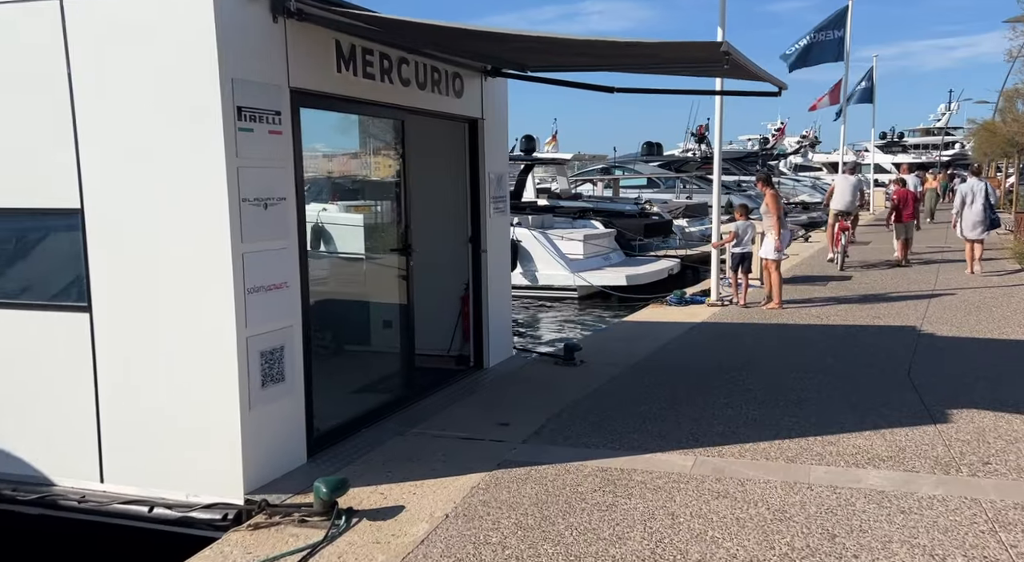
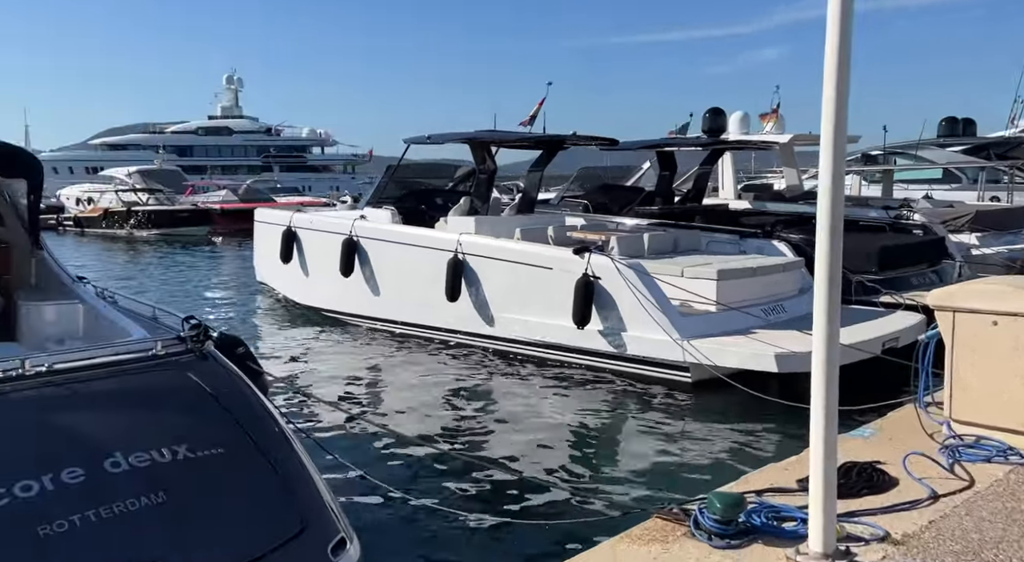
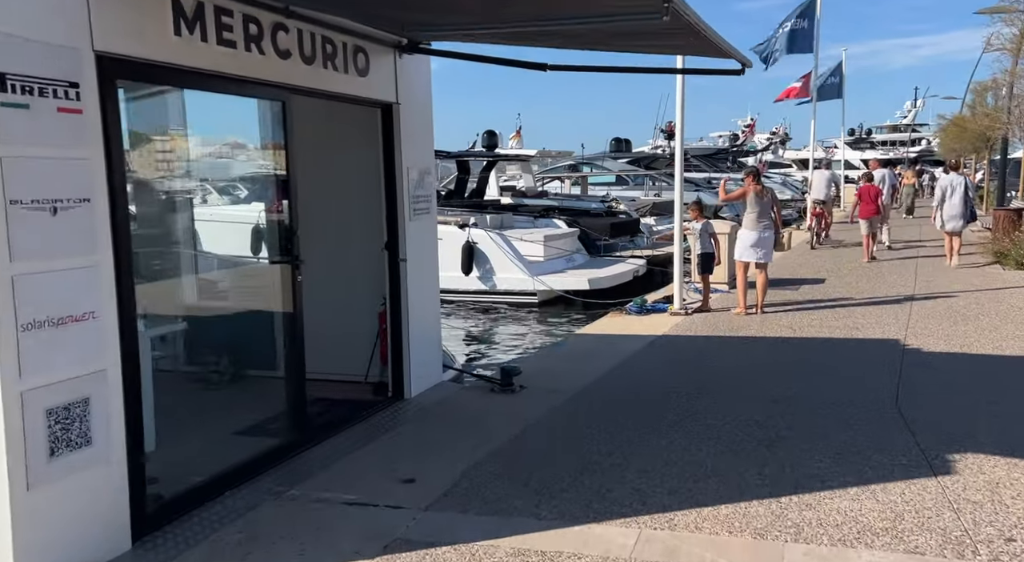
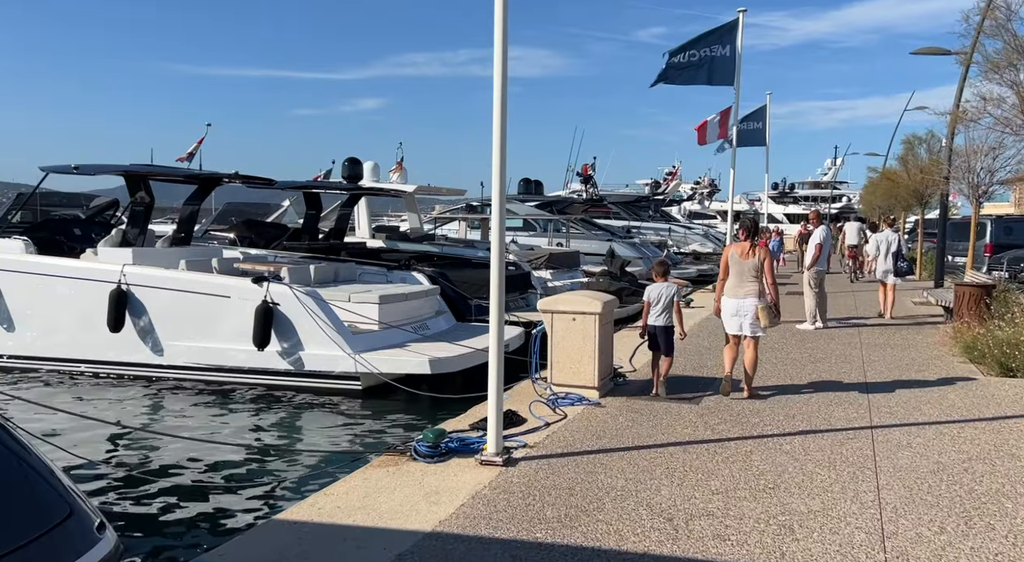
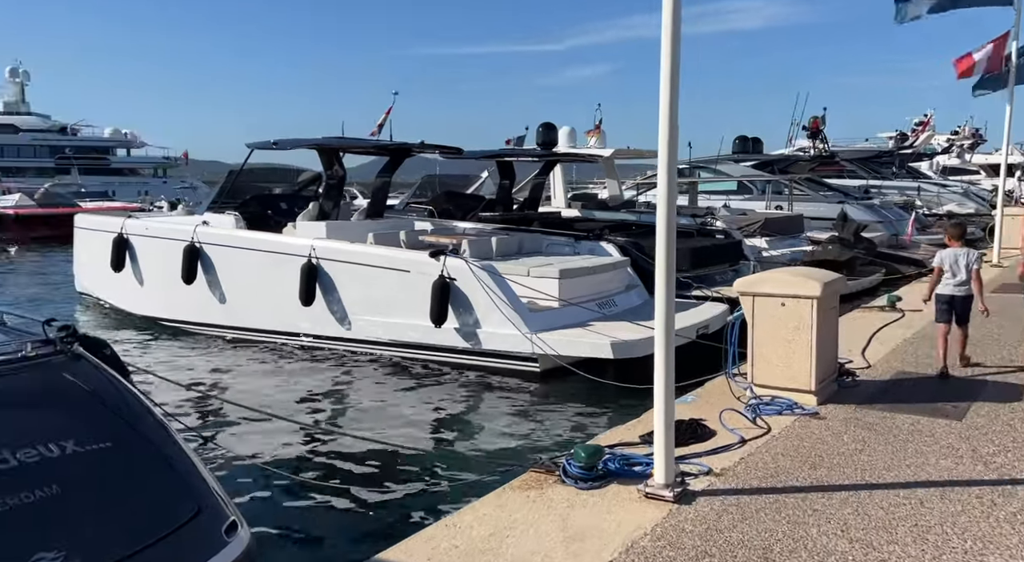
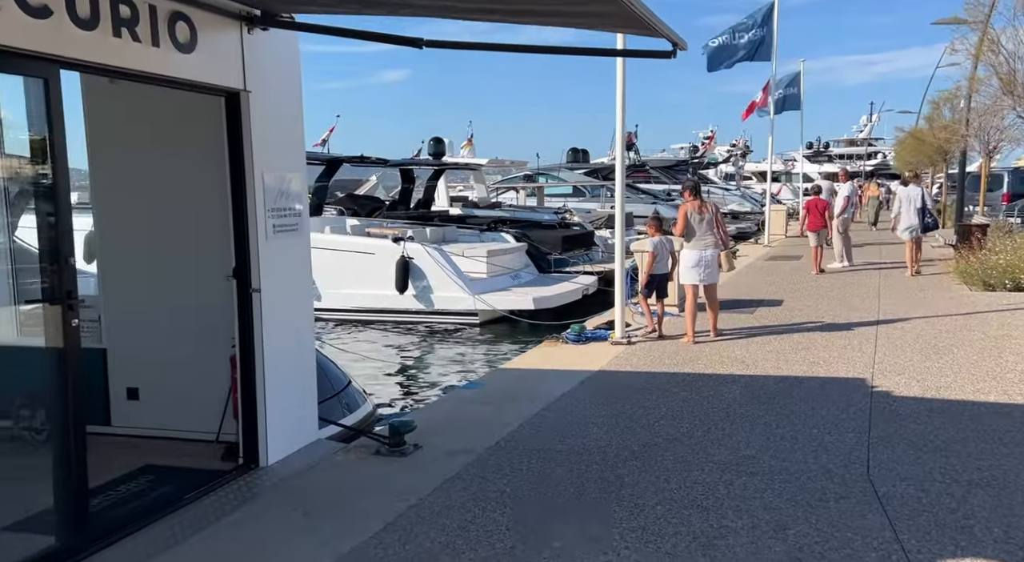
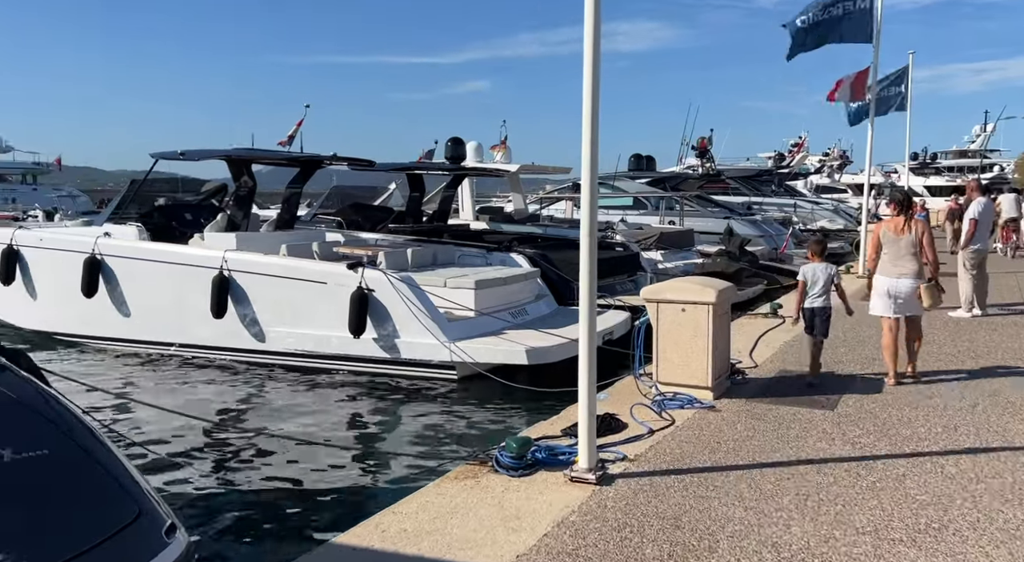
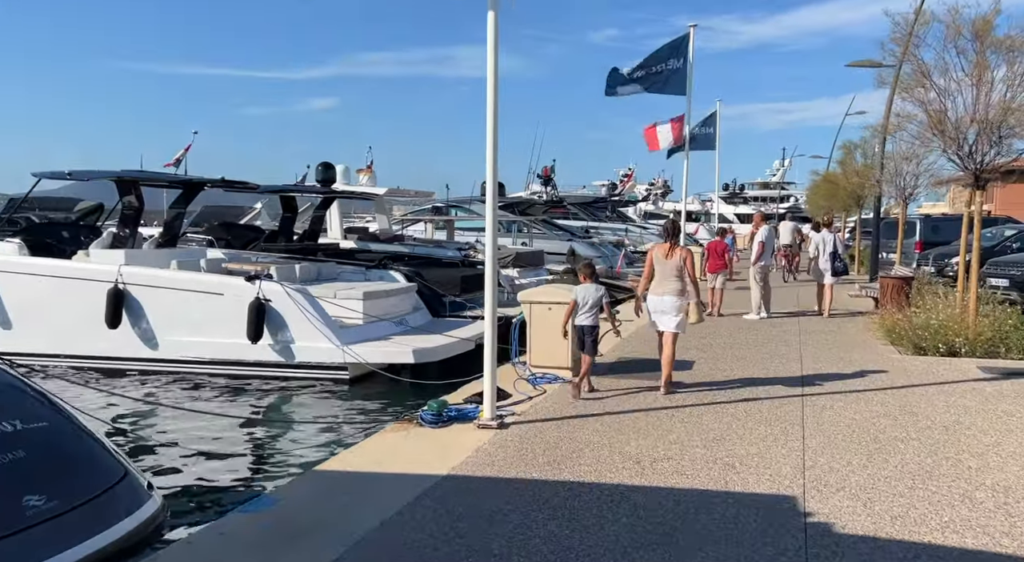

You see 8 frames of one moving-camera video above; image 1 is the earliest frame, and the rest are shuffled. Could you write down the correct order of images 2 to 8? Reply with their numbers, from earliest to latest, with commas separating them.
3, 6, 8, 4, 7, 5, 2
